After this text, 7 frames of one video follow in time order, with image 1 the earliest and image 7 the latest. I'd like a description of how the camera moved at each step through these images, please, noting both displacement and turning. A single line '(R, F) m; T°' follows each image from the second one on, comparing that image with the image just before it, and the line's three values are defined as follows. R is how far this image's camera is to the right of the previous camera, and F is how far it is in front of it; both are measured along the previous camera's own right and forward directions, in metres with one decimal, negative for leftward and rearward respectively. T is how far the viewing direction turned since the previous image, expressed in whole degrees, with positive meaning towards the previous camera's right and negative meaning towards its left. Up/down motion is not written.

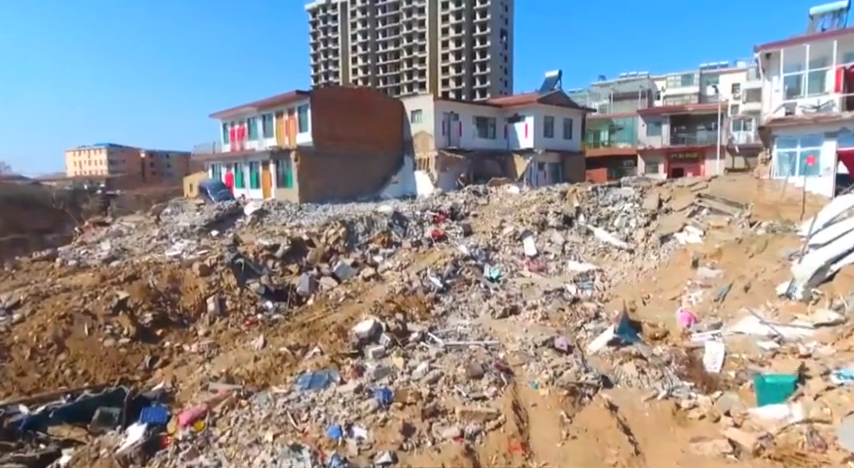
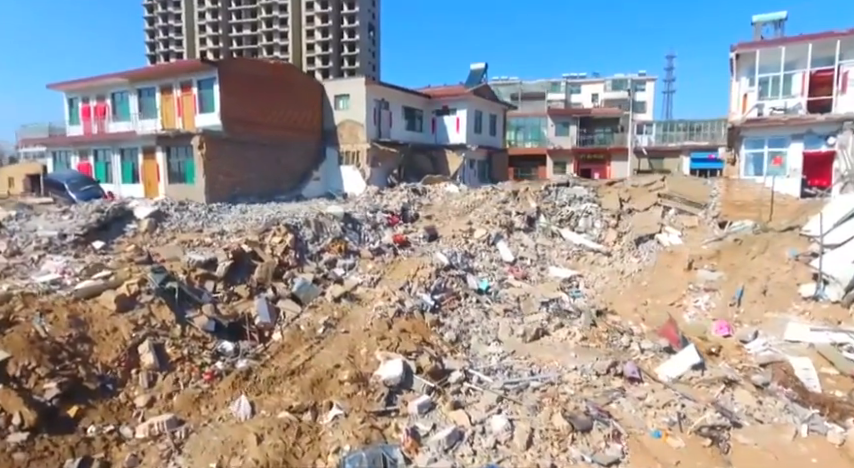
(-3.8, +3.7) m; +17°
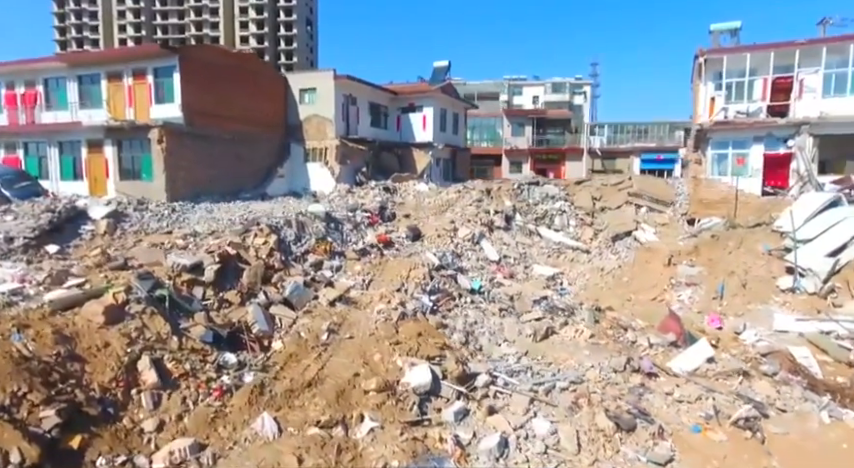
(-1.8, +0.6) m; +8°
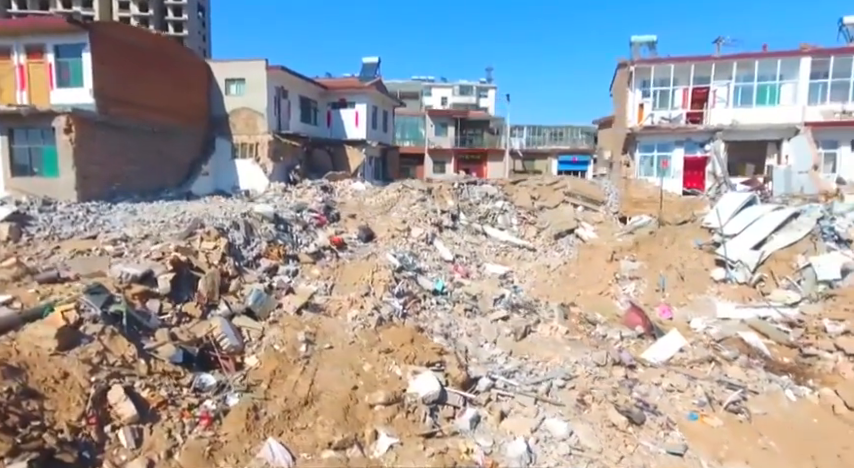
(-1.9, +0.7) m; +12°
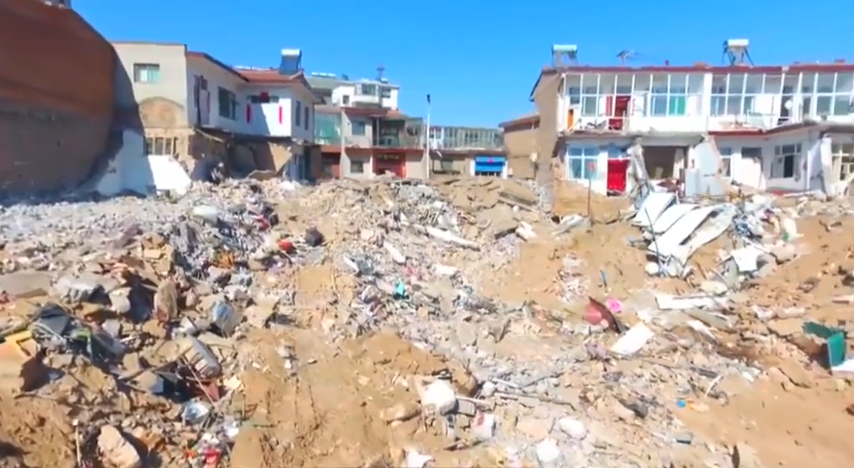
(-2.0, +0.6) m; +12°
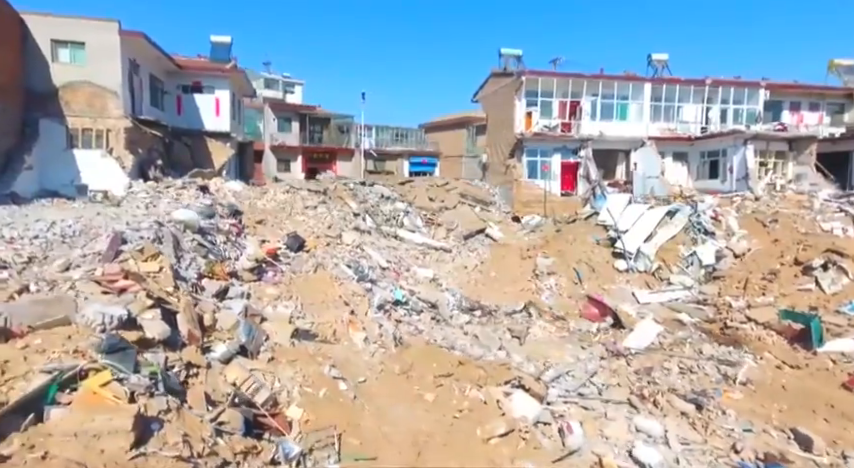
(-3.0, +0.9) m; +13°
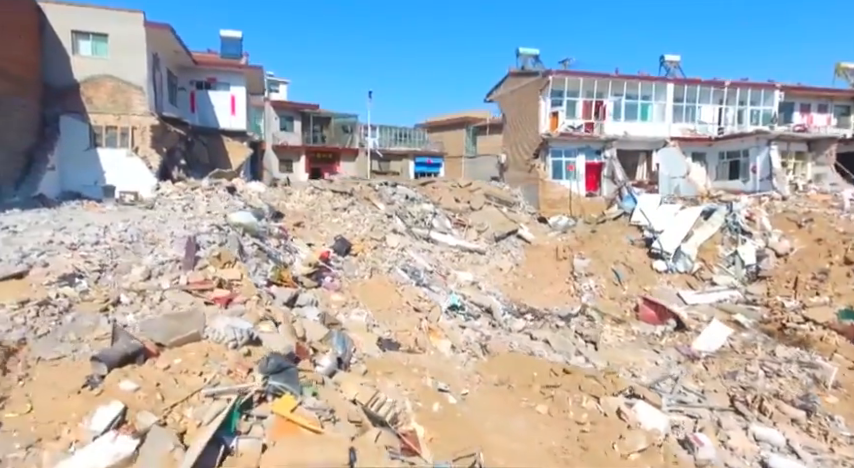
(-2.2, +0.6) m; +3°
